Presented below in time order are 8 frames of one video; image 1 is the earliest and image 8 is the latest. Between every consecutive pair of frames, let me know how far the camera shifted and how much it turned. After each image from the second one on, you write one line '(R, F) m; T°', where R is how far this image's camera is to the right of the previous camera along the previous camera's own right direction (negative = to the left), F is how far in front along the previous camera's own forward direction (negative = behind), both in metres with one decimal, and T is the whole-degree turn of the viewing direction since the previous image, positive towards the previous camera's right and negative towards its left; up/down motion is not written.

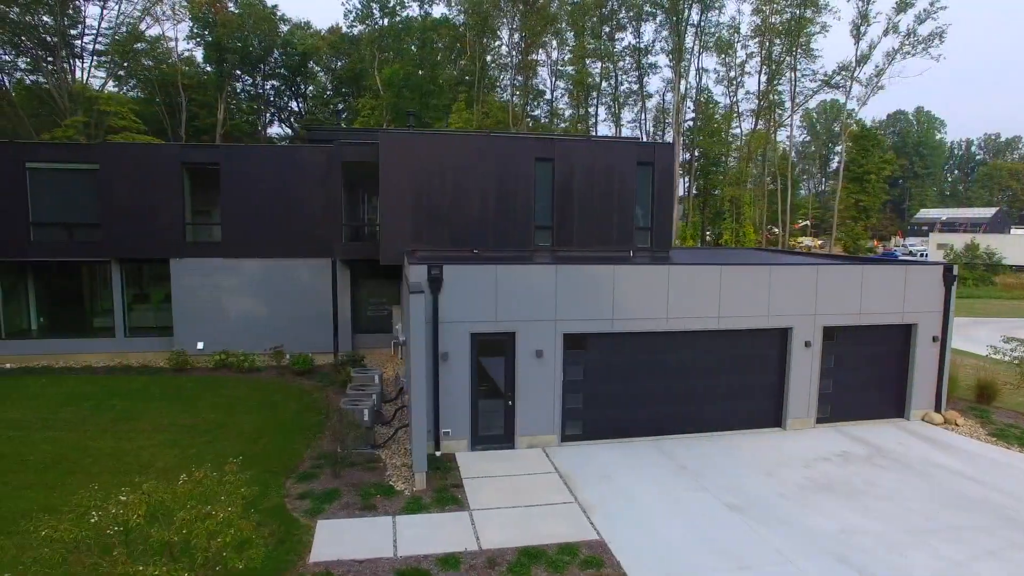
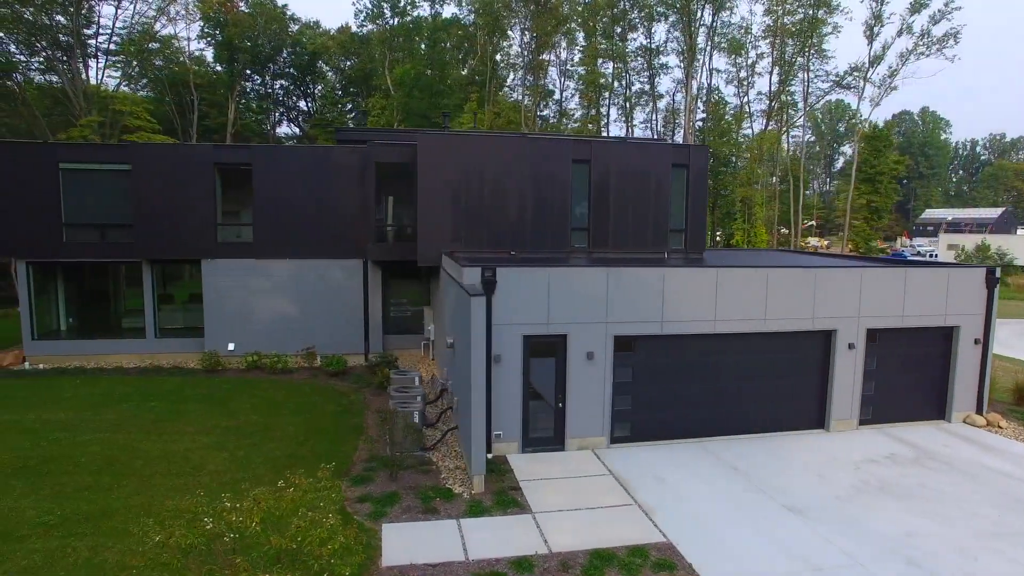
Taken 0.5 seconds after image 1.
(-0.8, 0.0) m; 0°
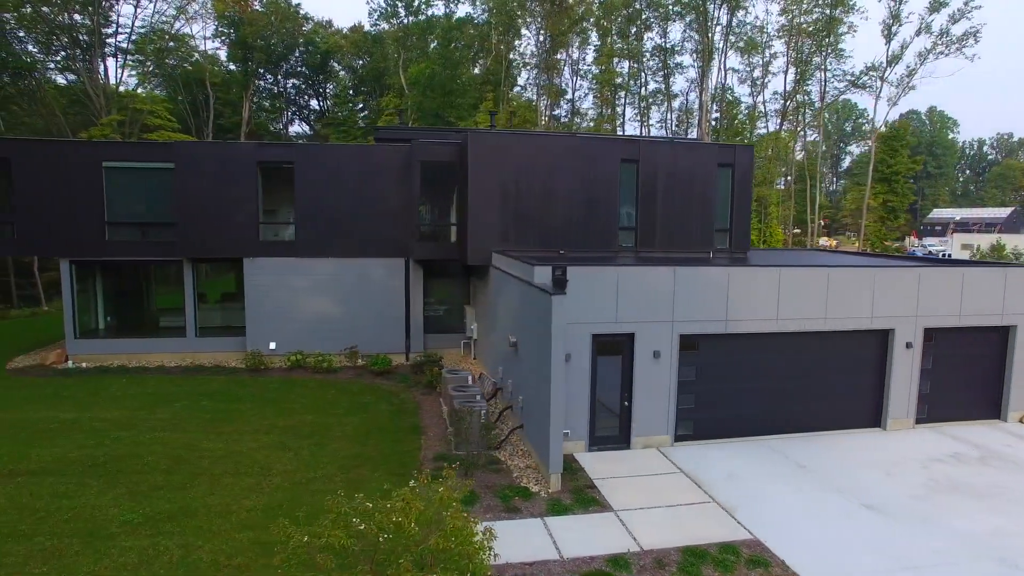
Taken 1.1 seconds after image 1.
(-1.0, 0.0) m; 0°
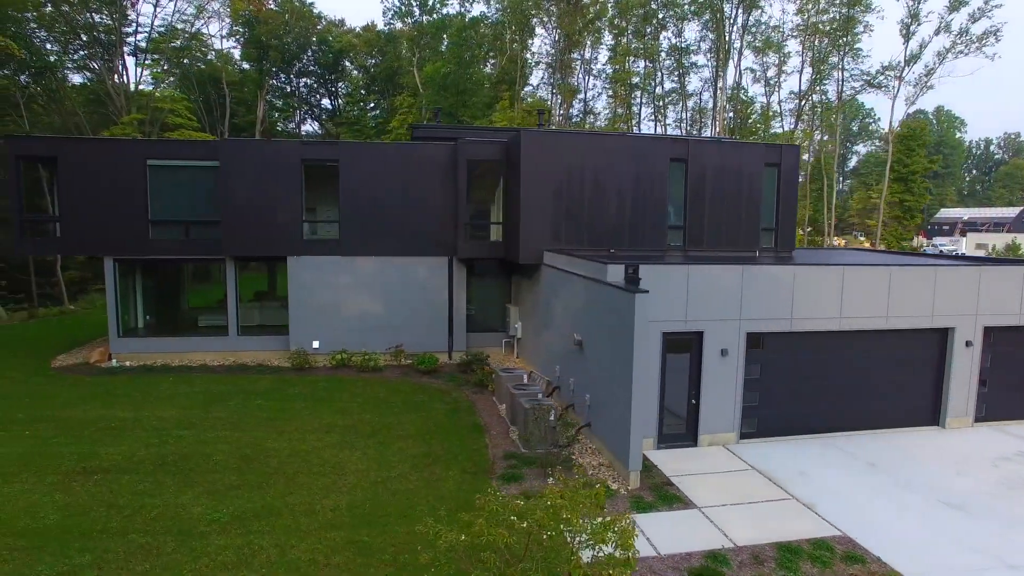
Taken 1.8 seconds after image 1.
(-1.0, 0.0) m; 0°
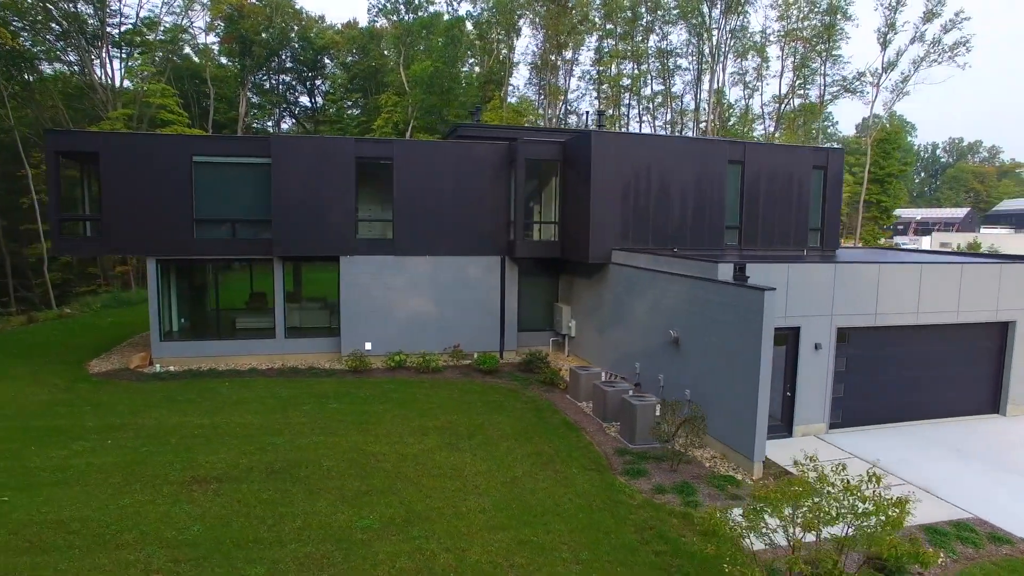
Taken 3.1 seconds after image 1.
(-2.3, 0.0) m; +4°
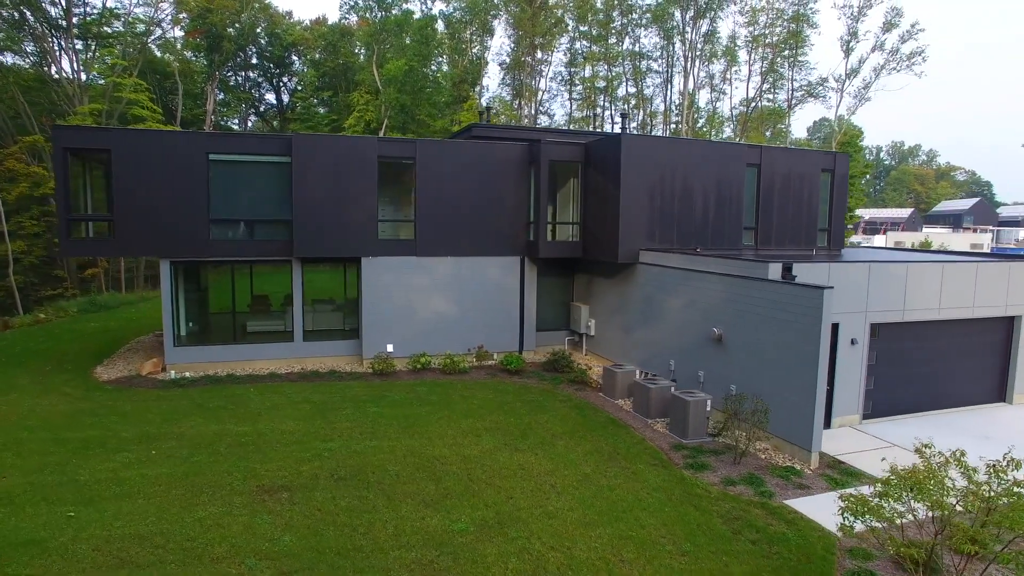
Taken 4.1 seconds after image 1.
(-1.6, 0.0) m; +5°
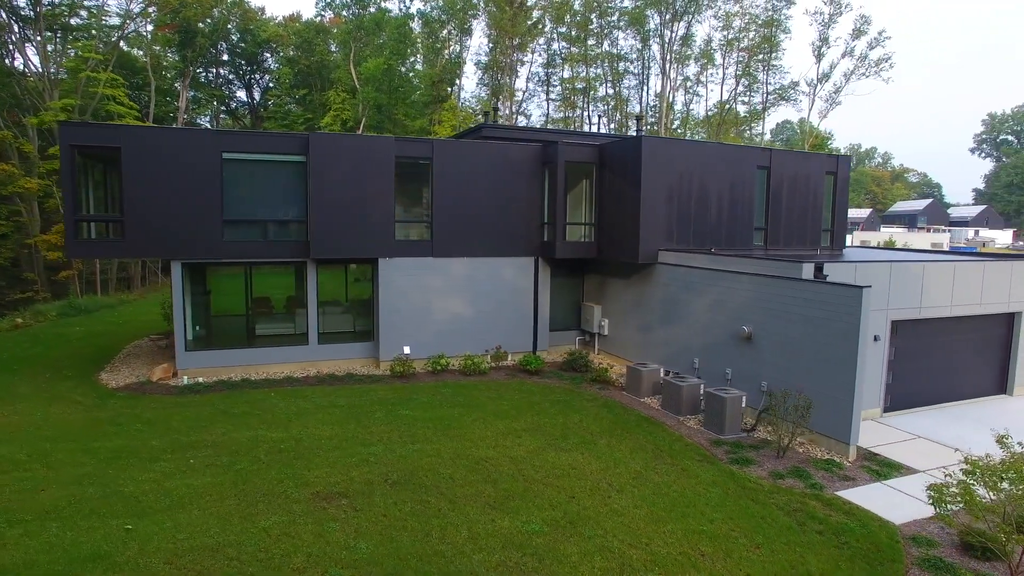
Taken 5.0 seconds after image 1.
(-1.2, 0.0) m; +4°
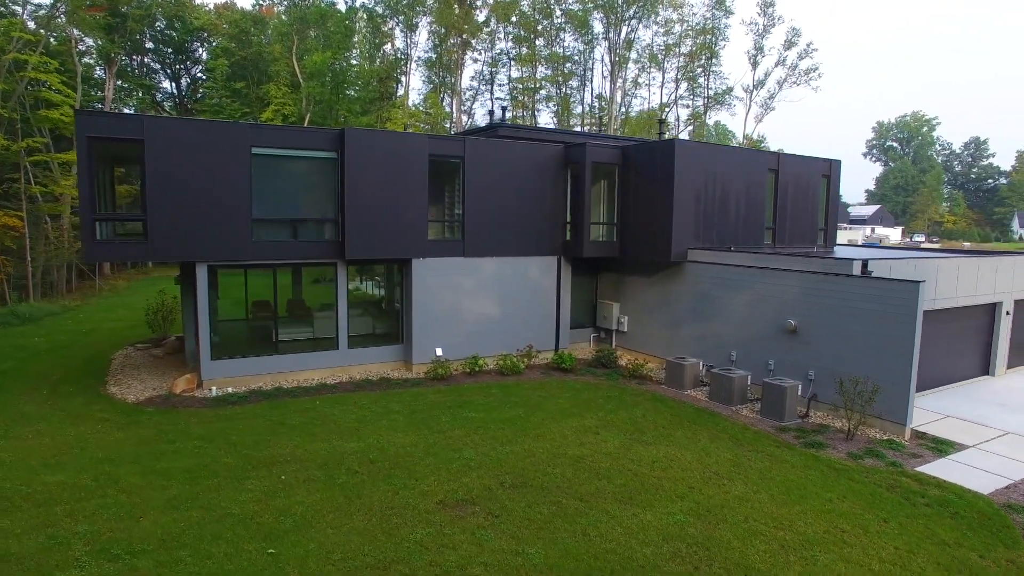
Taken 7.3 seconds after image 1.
(-2.6, +0.2) m; +8°
